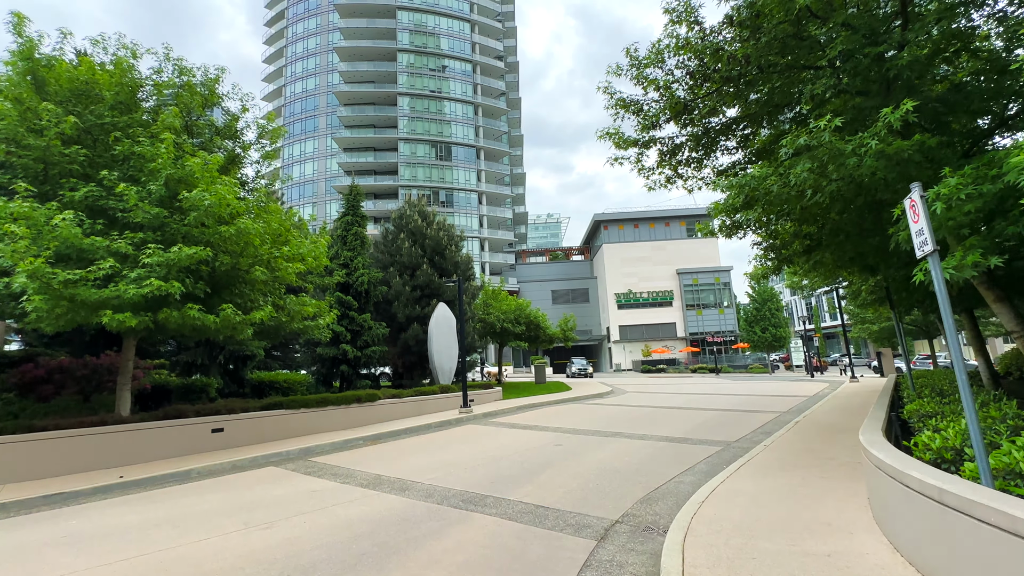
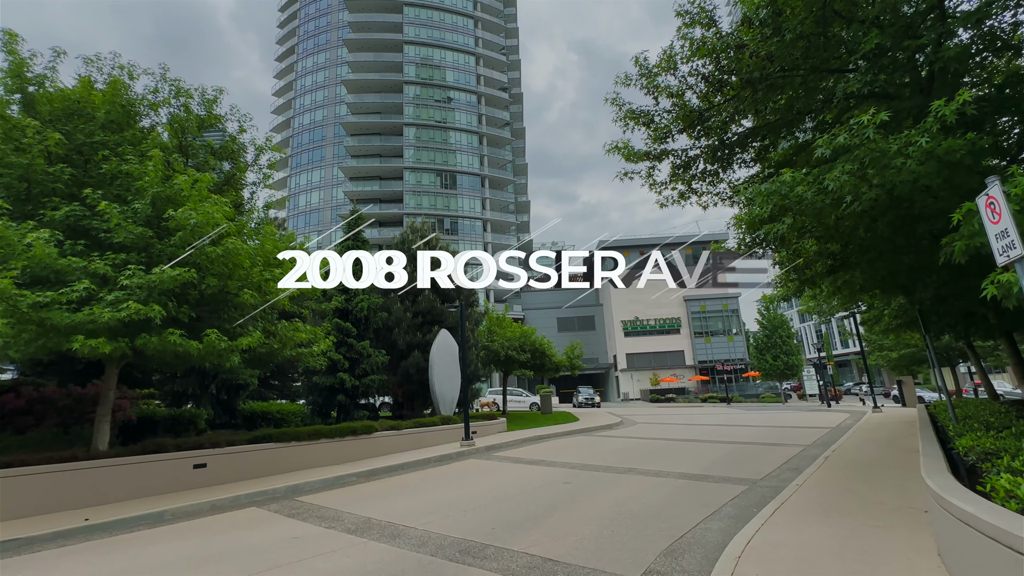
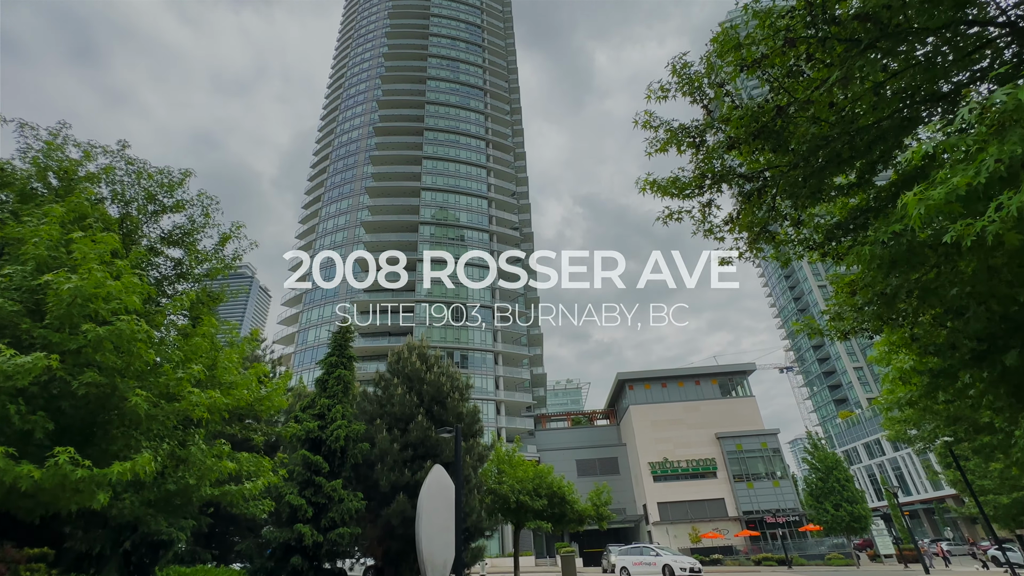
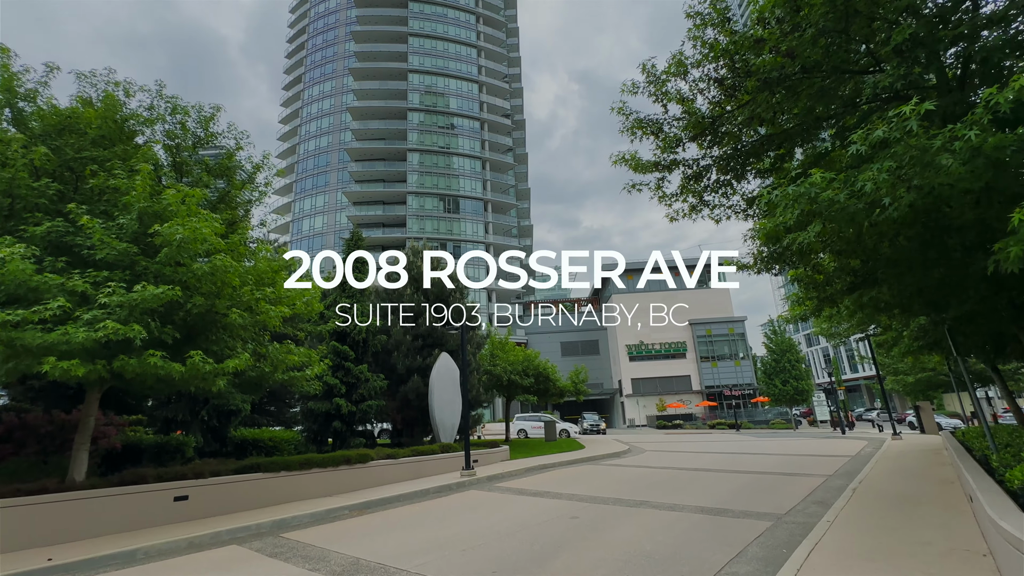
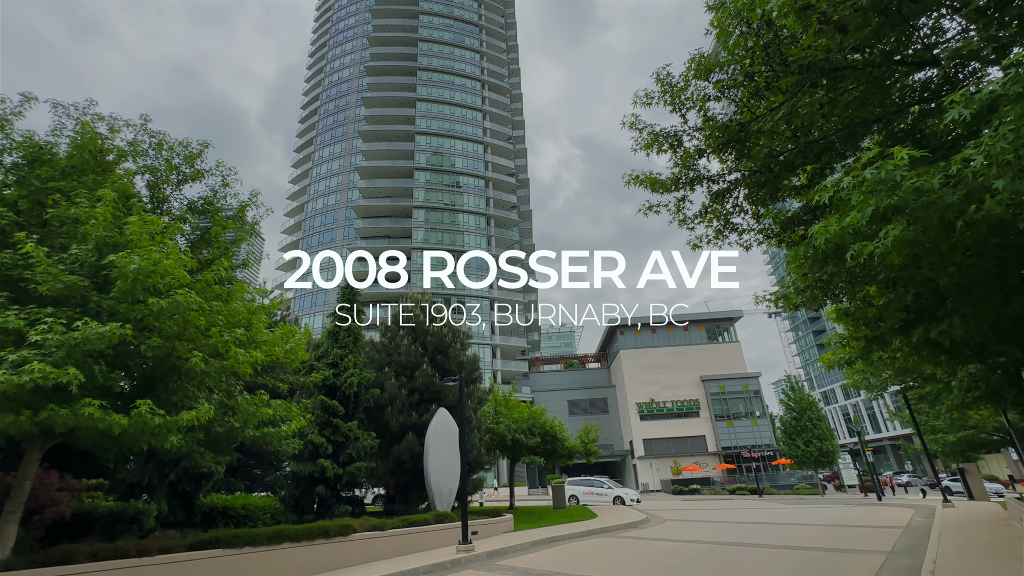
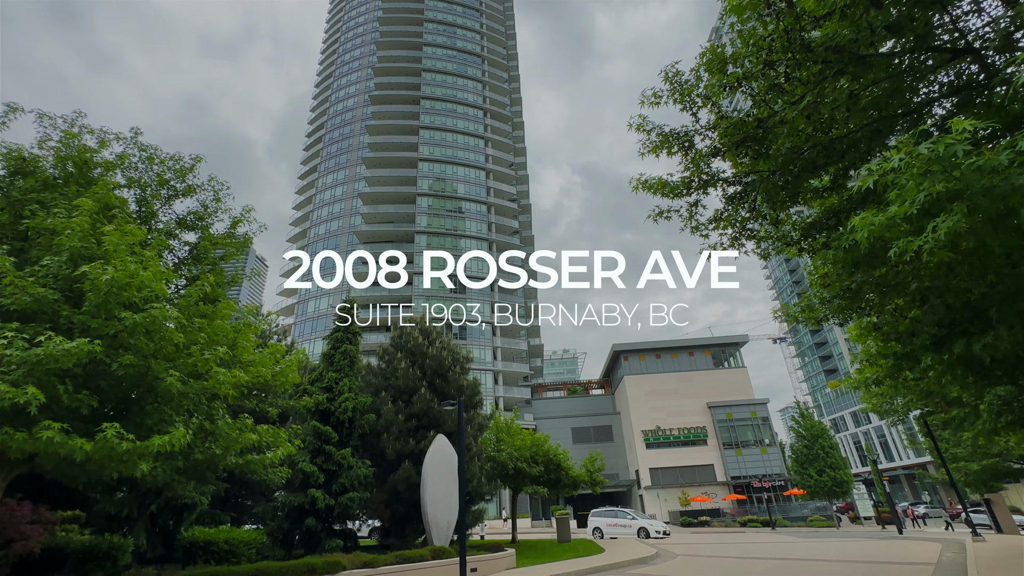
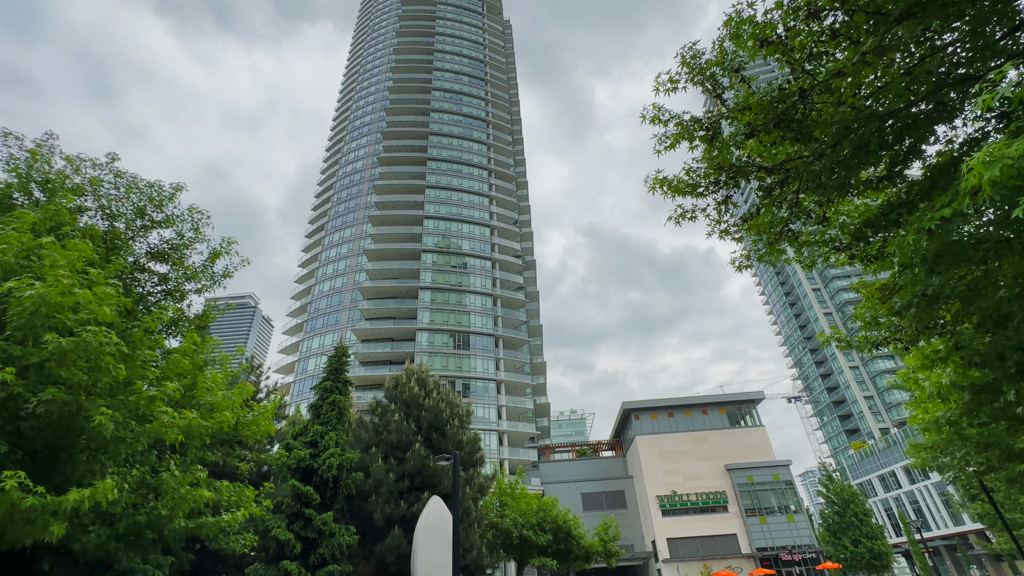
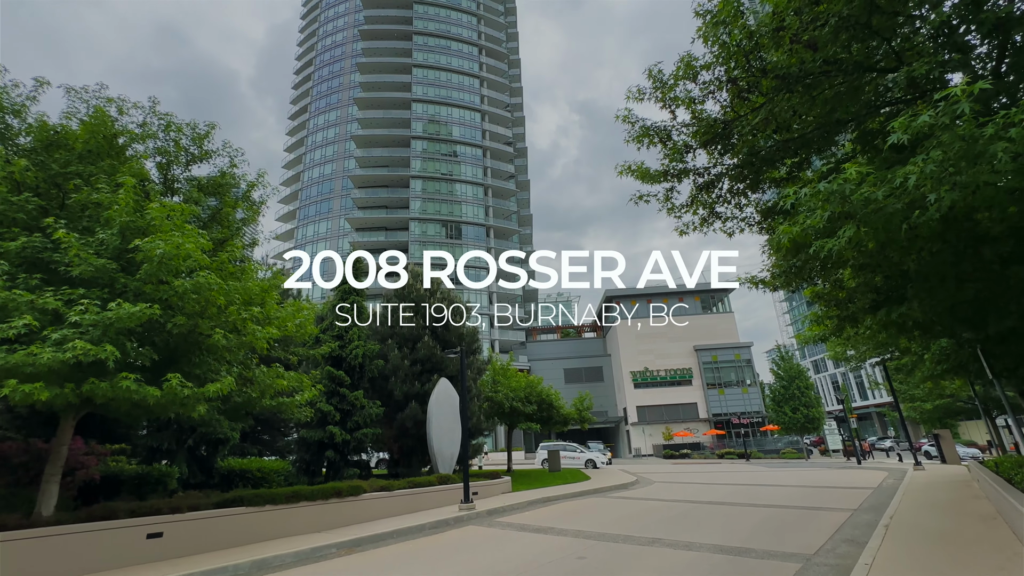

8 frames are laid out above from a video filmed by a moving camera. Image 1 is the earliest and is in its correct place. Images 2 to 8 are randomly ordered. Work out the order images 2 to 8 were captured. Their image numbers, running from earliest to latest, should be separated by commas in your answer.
2, 4, 8, 5, 6, 3, 7
